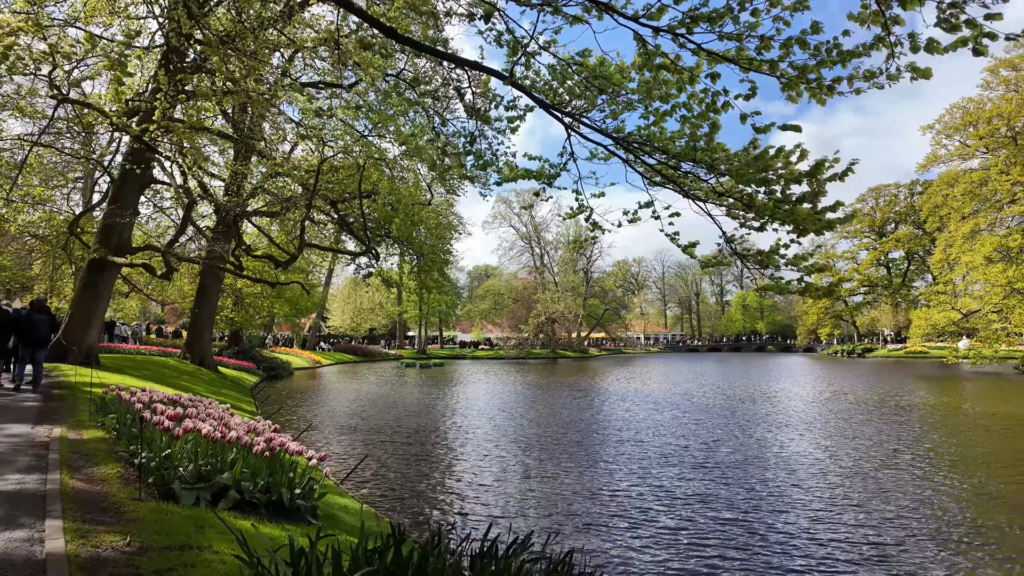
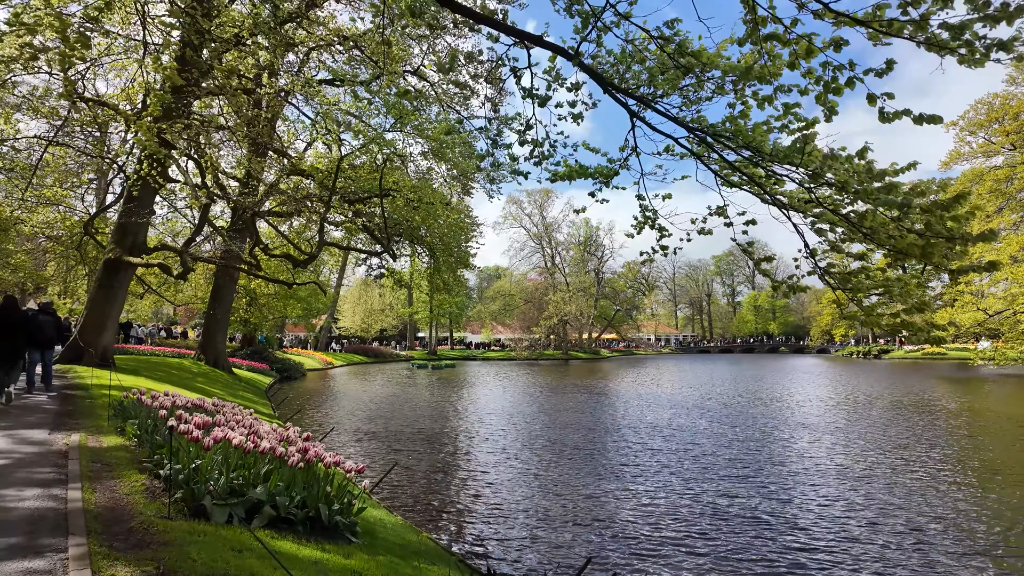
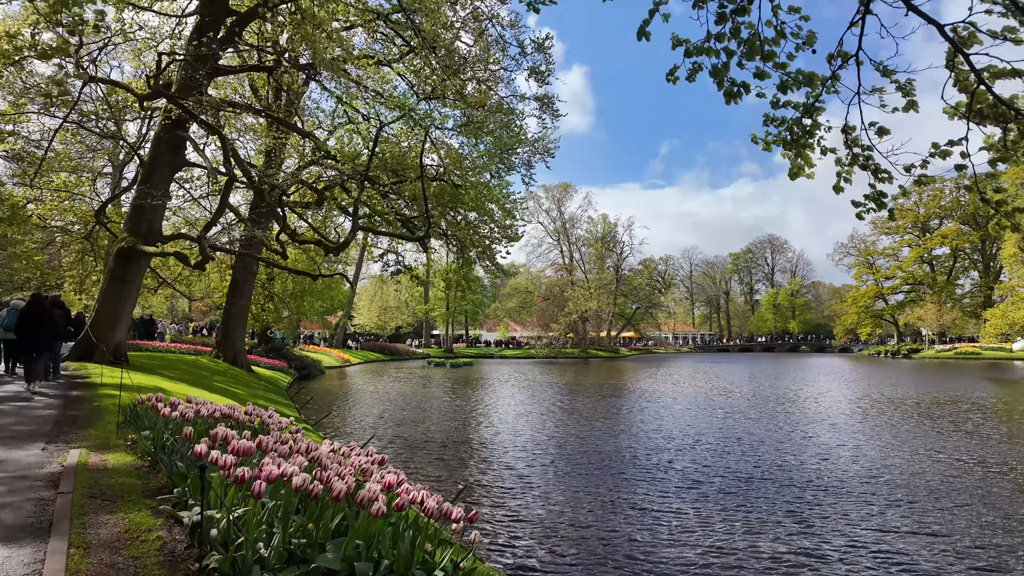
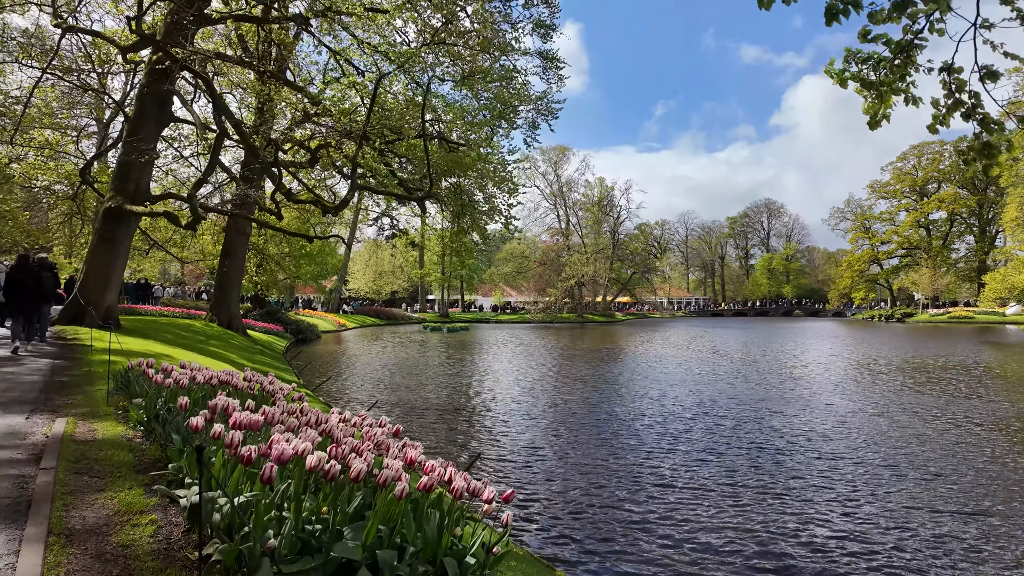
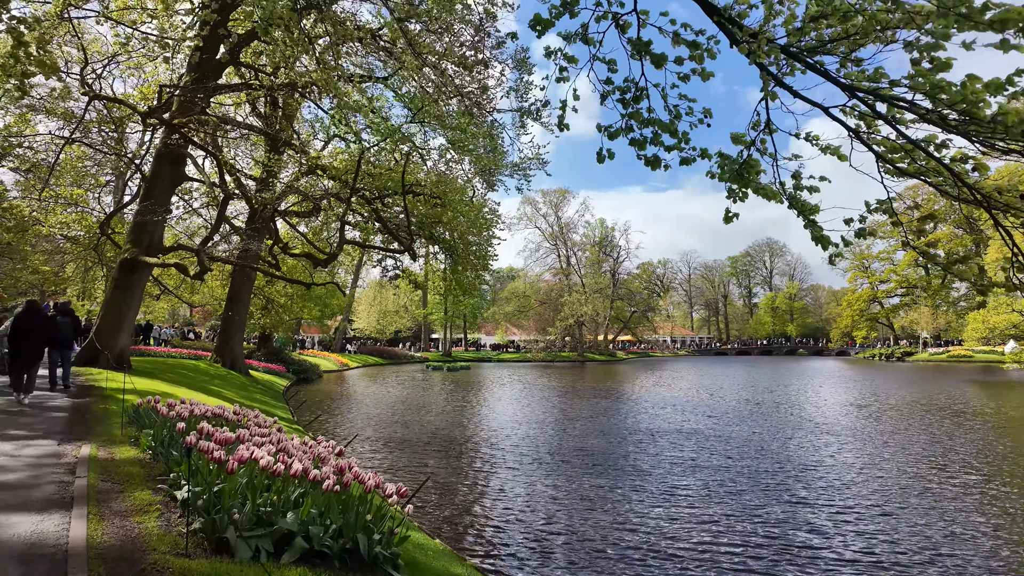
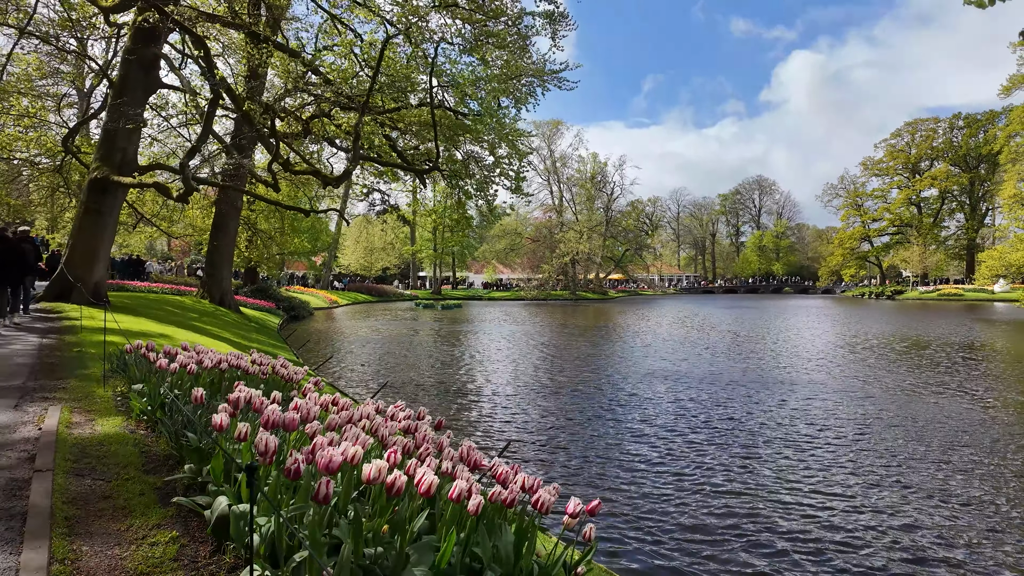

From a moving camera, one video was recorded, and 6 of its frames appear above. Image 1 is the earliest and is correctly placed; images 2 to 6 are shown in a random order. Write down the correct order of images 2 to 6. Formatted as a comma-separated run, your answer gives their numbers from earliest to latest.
2, 5, 3, 4, 6
